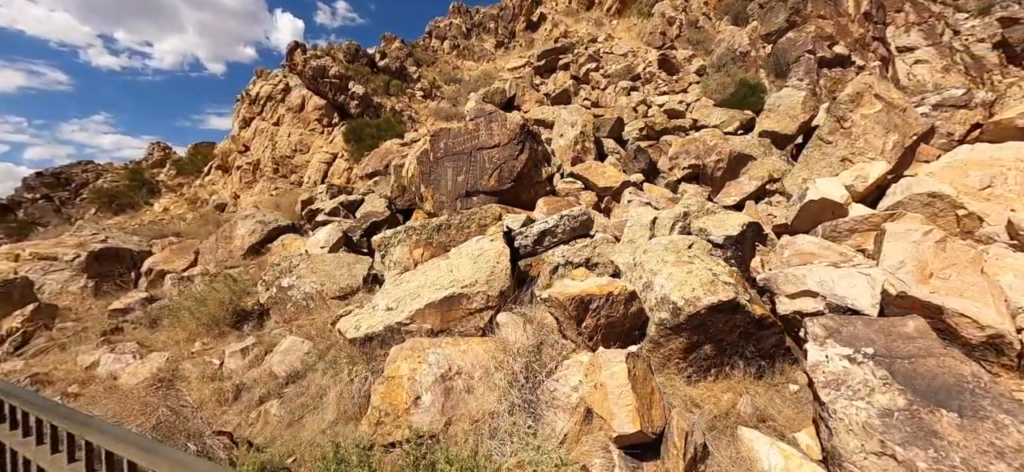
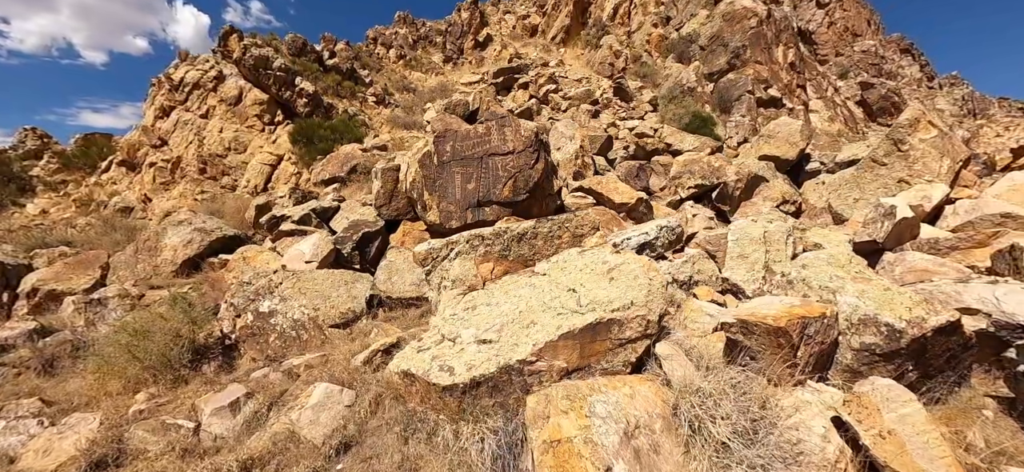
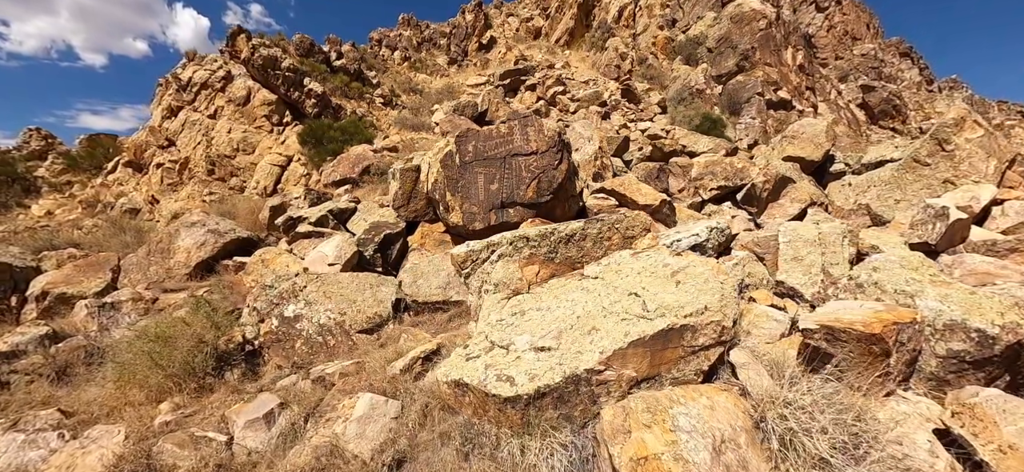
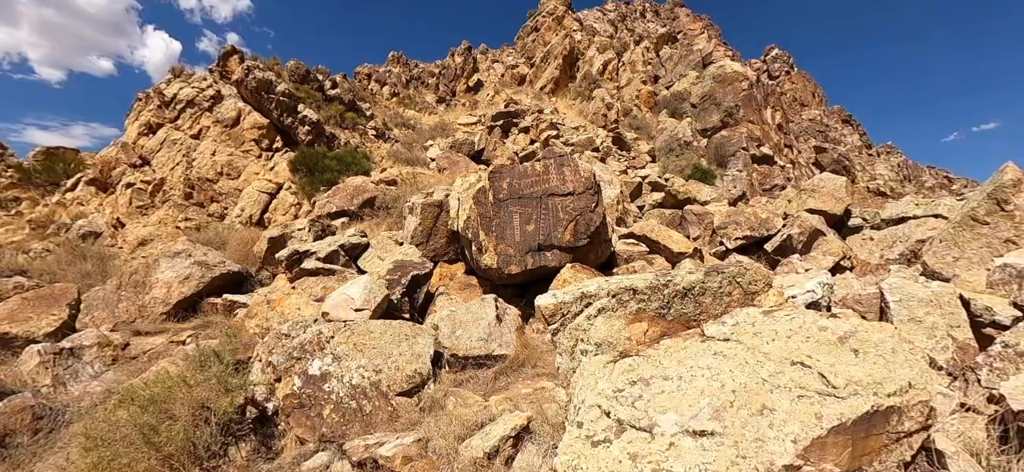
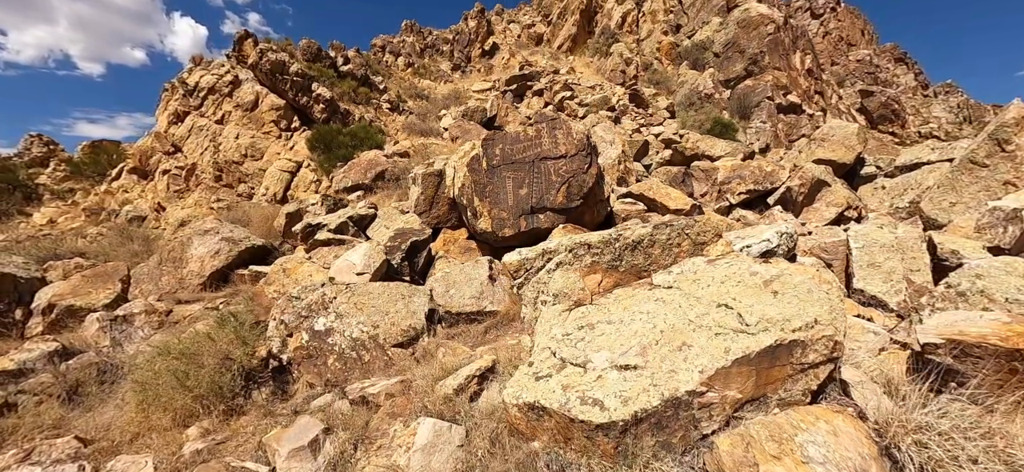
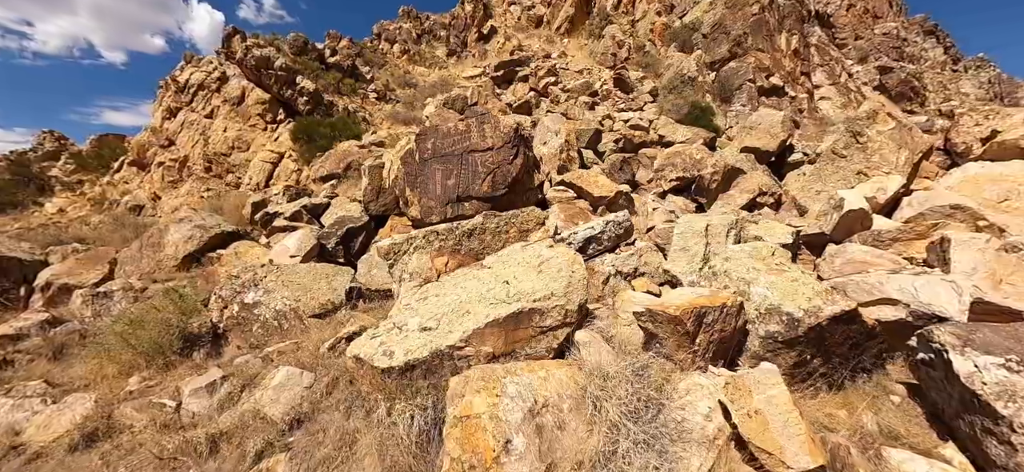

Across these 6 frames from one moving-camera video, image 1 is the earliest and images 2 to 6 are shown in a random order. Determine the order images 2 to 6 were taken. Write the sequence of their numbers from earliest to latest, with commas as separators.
6, 2, 3, 5, 4
